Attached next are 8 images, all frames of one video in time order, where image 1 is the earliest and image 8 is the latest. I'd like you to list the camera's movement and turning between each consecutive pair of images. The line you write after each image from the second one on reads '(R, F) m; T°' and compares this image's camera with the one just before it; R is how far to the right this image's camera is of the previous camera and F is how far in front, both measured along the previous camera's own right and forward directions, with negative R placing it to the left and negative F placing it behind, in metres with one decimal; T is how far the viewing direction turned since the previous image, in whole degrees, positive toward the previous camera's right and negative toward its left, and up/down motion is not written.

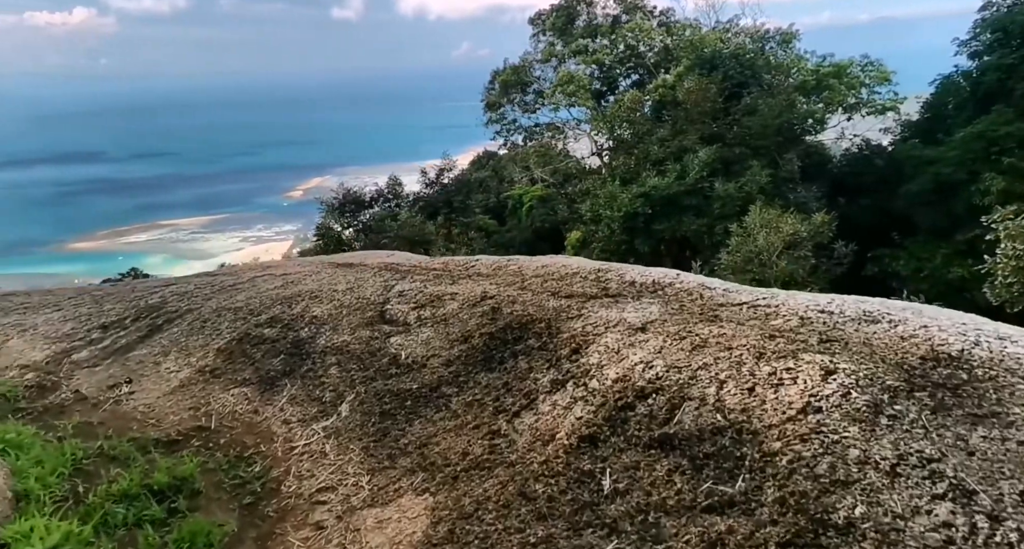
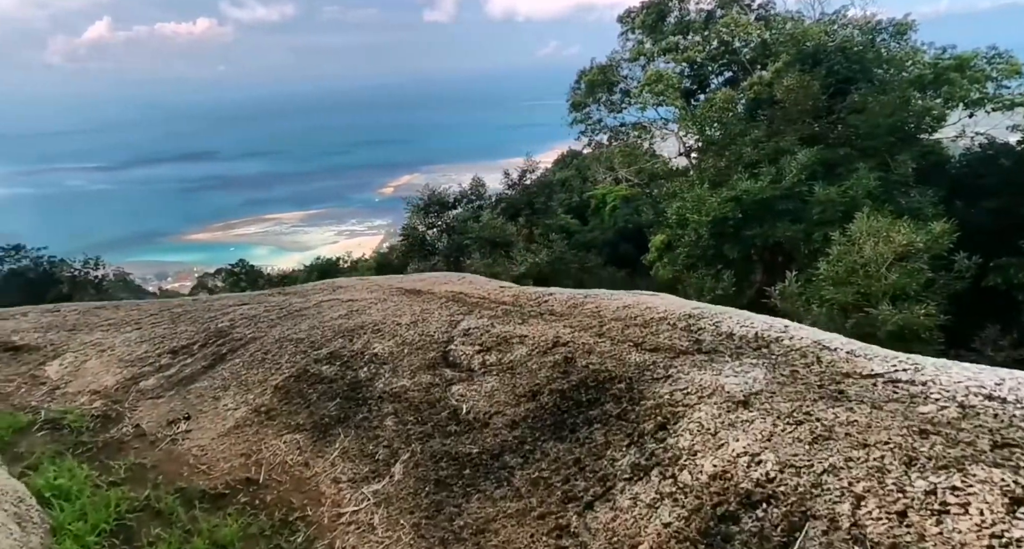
(0.0, +0.4) m; -6°
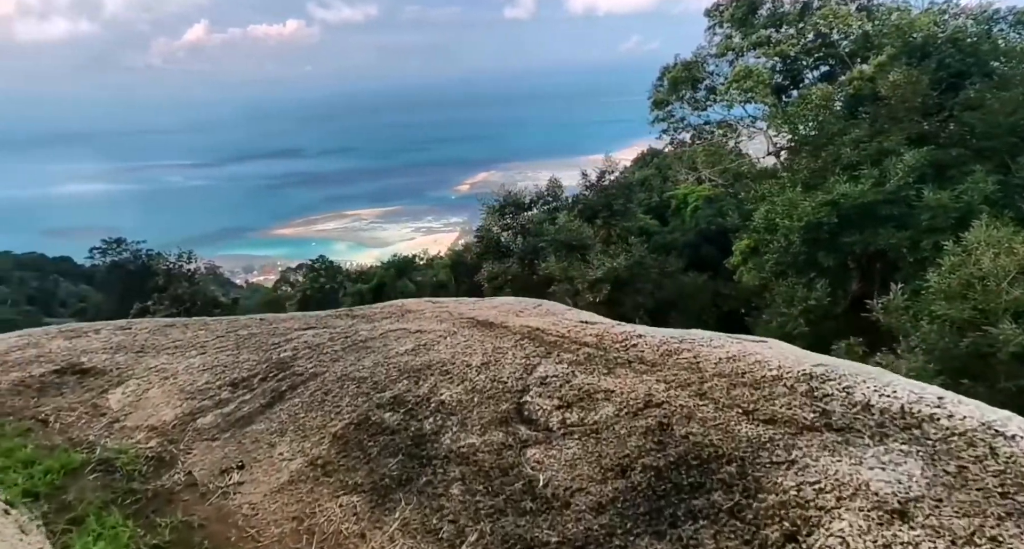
(0.0, +0.4) m; -6°
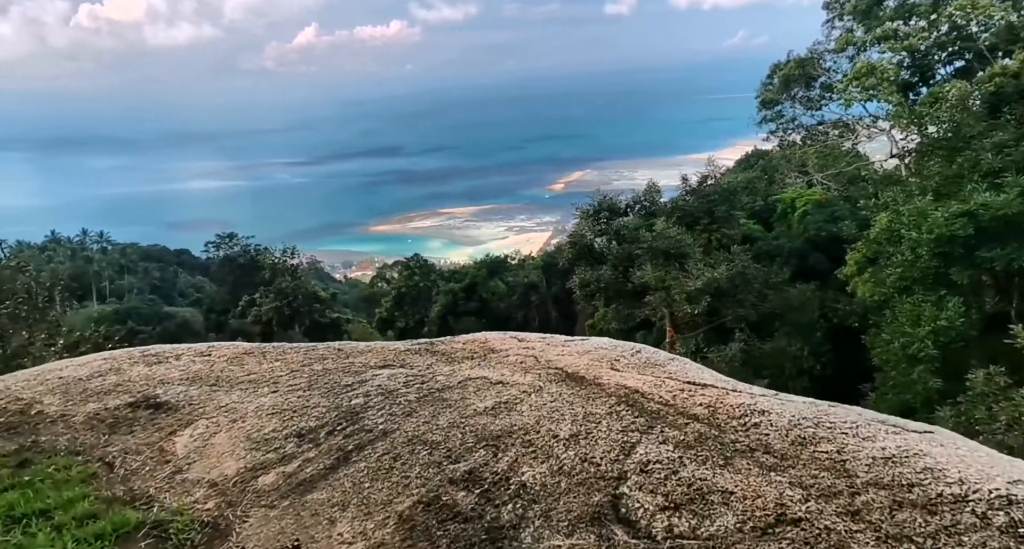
(0.0, +0.4) m; -7°
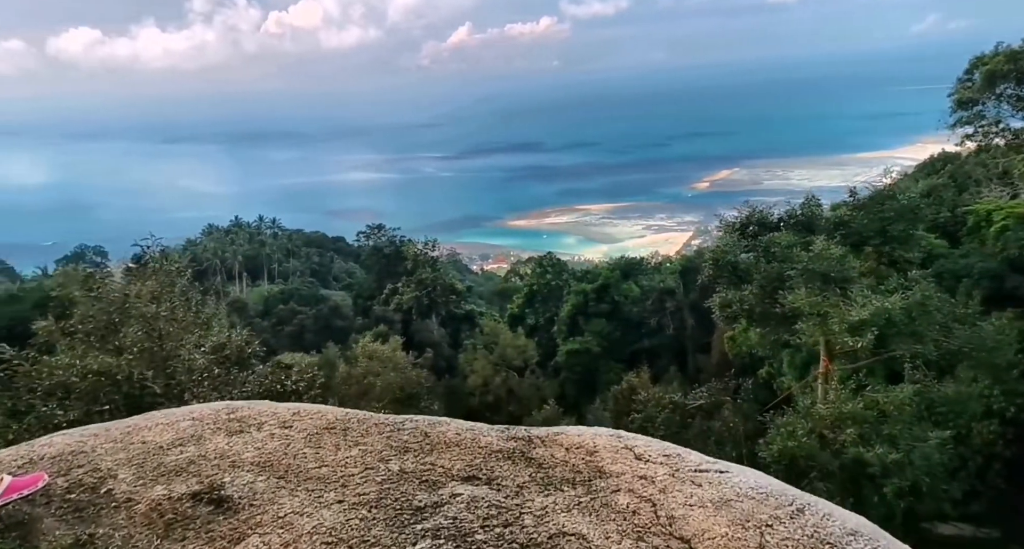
(+0.1, +0.8) m; -10°
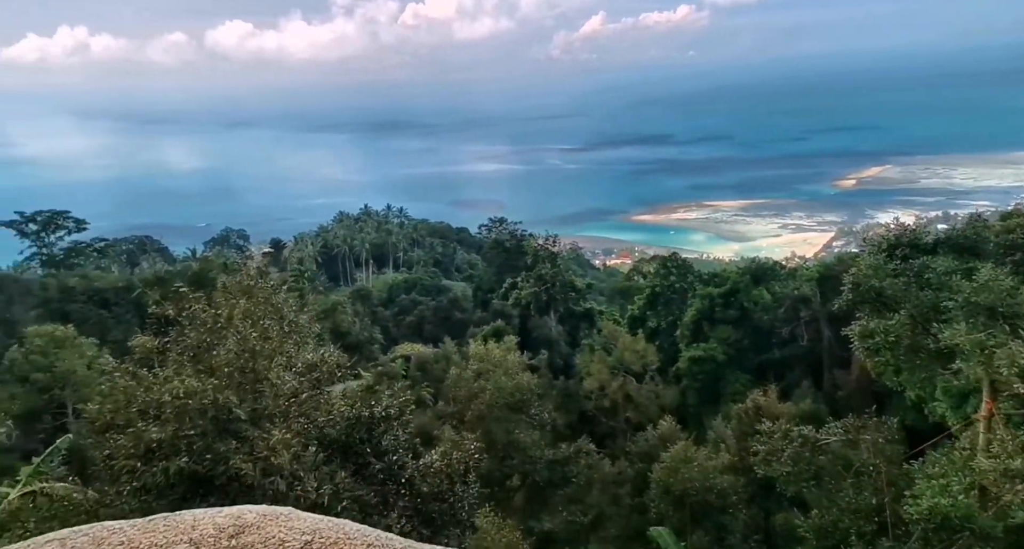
(+0.3, +1.0) m; -10°
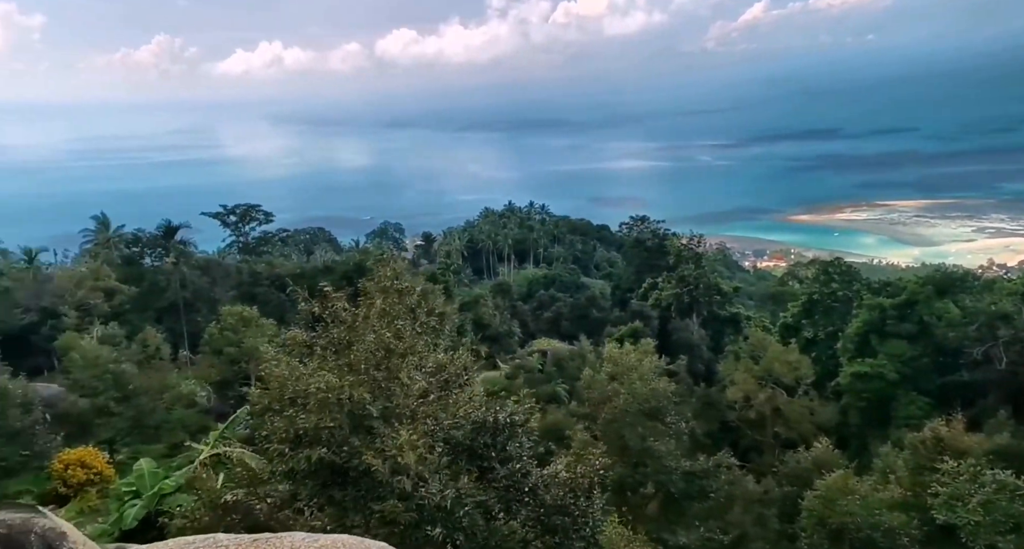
(-0.1, +1.1) m; -11°
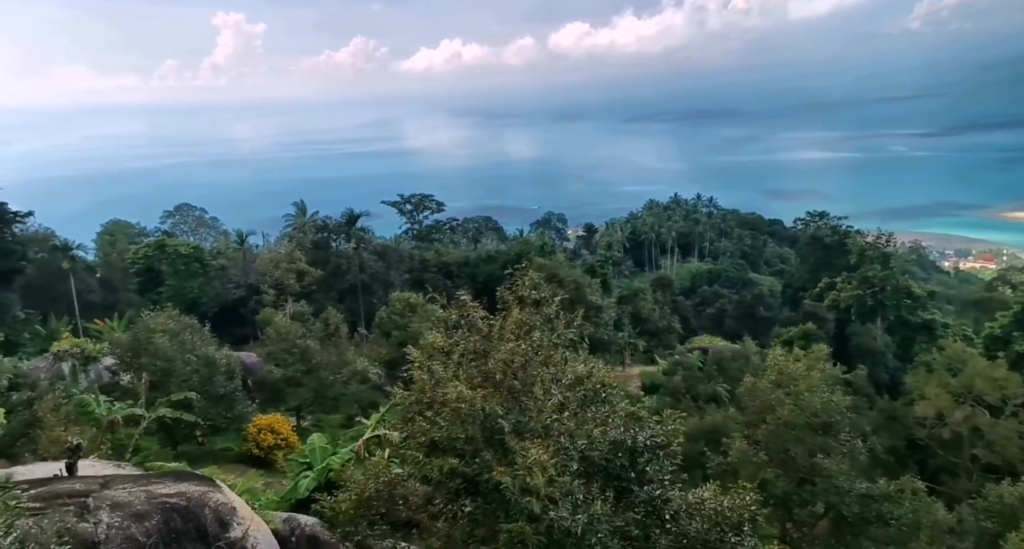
(+0.1, +0.8) m; -12°
